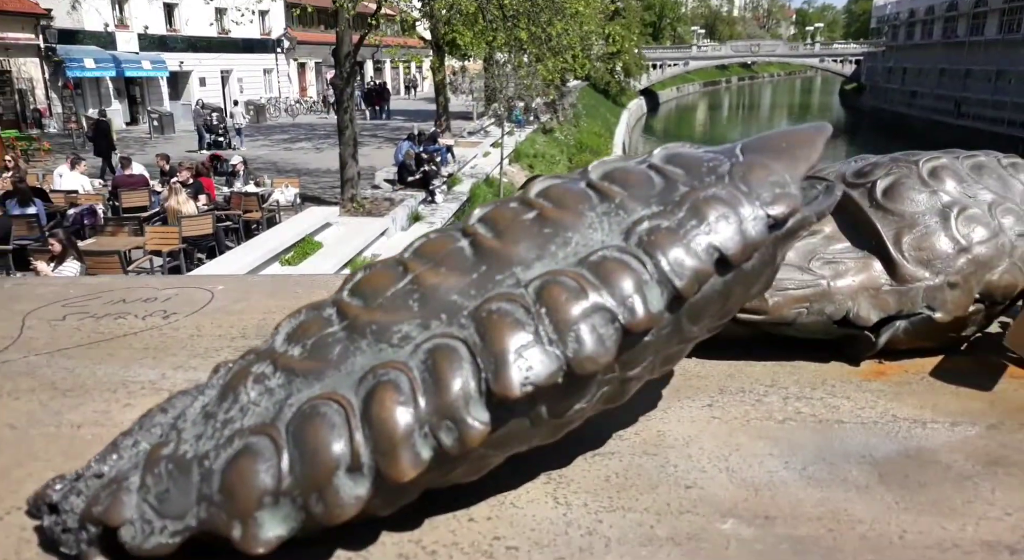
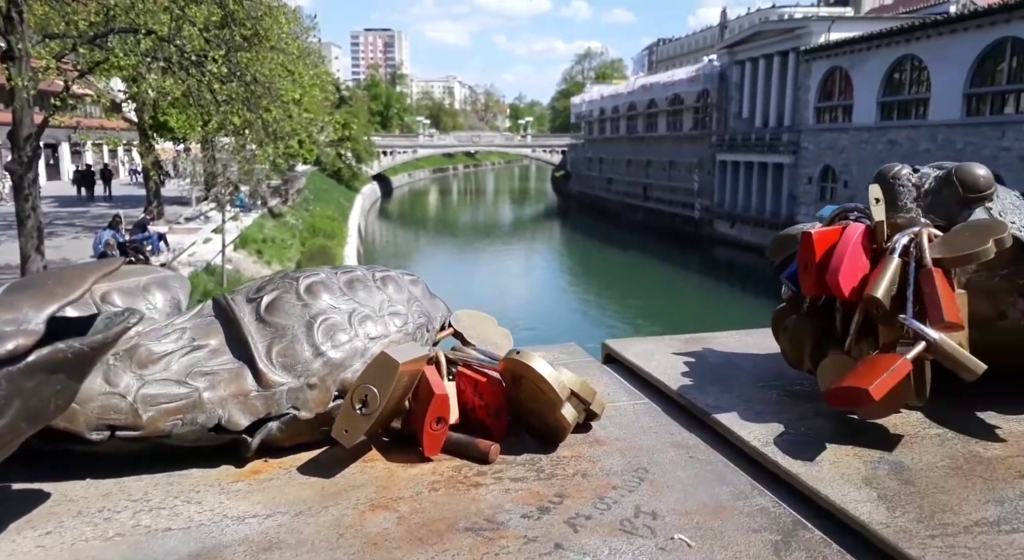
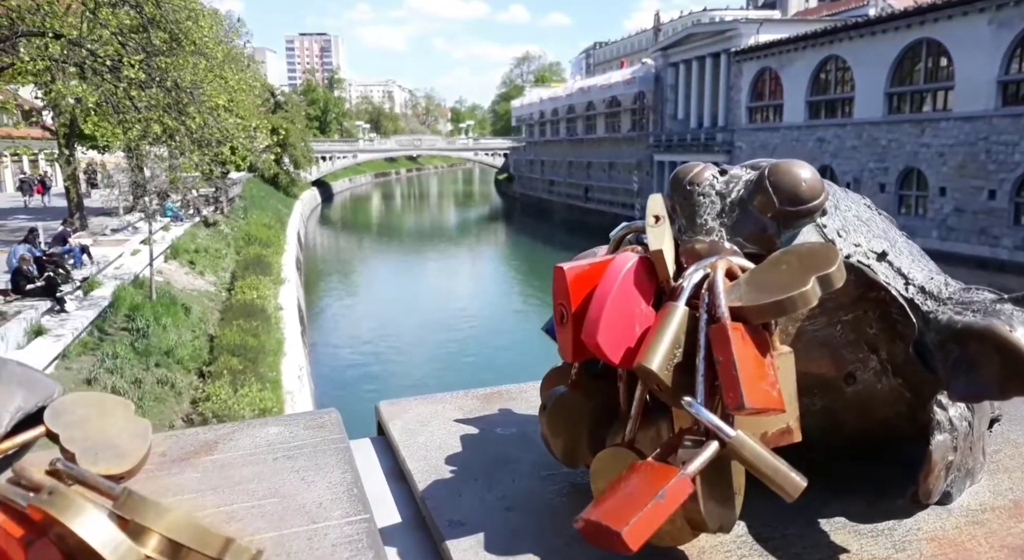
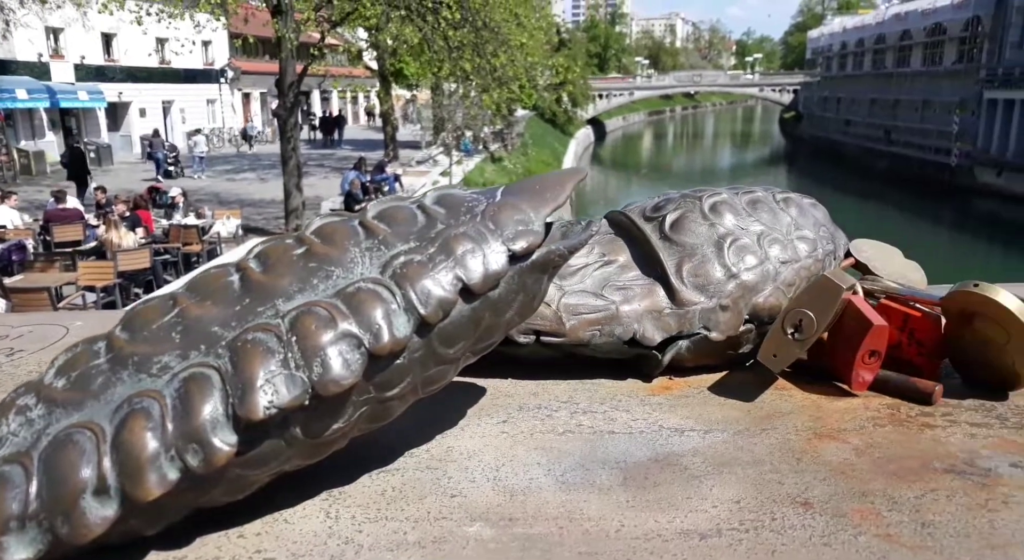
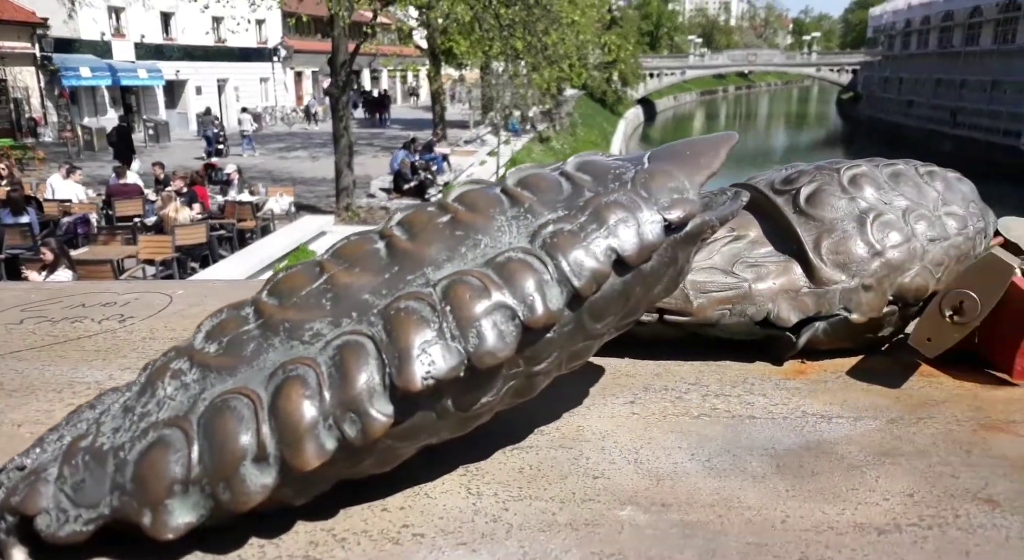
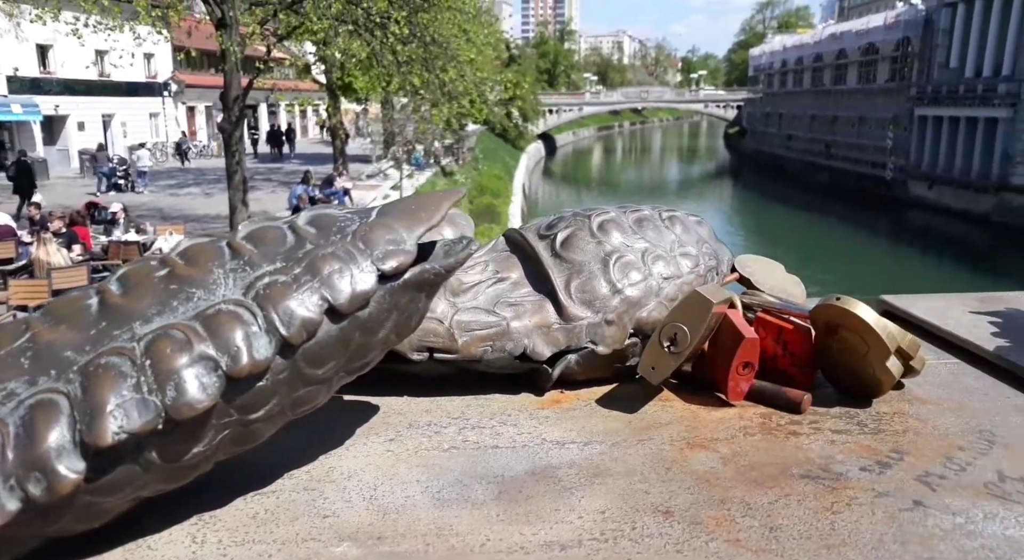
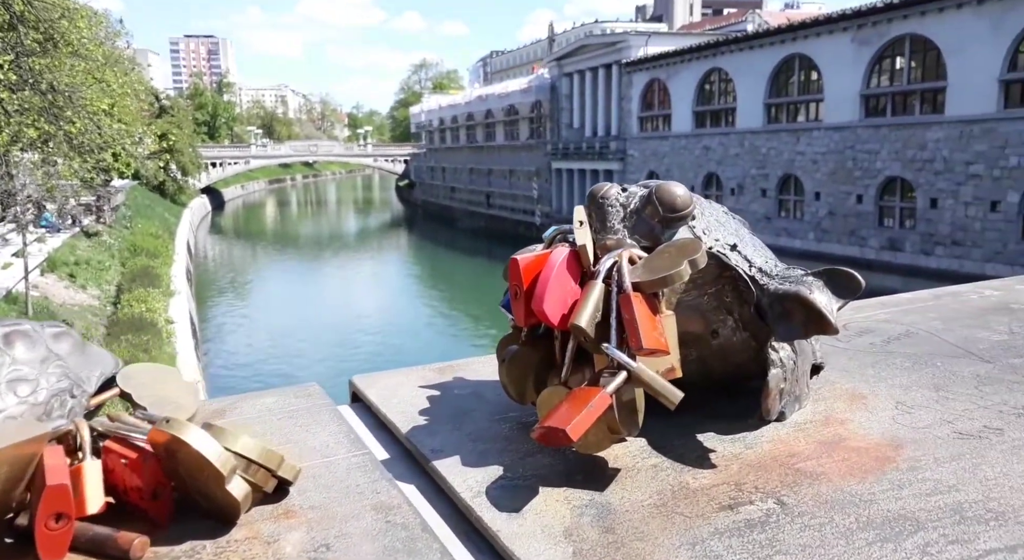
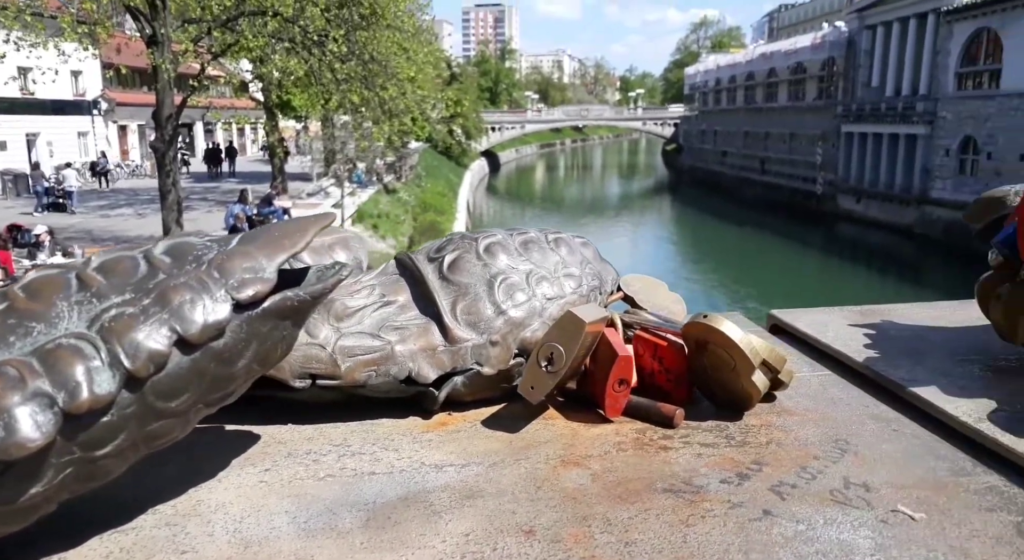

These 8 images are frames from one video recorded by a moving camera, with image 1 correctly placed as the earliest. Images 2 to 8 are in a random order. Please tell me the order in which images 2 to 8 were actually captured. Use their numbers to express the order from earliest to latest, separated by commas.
5, 4, 6, 8, 2, 7, 3
